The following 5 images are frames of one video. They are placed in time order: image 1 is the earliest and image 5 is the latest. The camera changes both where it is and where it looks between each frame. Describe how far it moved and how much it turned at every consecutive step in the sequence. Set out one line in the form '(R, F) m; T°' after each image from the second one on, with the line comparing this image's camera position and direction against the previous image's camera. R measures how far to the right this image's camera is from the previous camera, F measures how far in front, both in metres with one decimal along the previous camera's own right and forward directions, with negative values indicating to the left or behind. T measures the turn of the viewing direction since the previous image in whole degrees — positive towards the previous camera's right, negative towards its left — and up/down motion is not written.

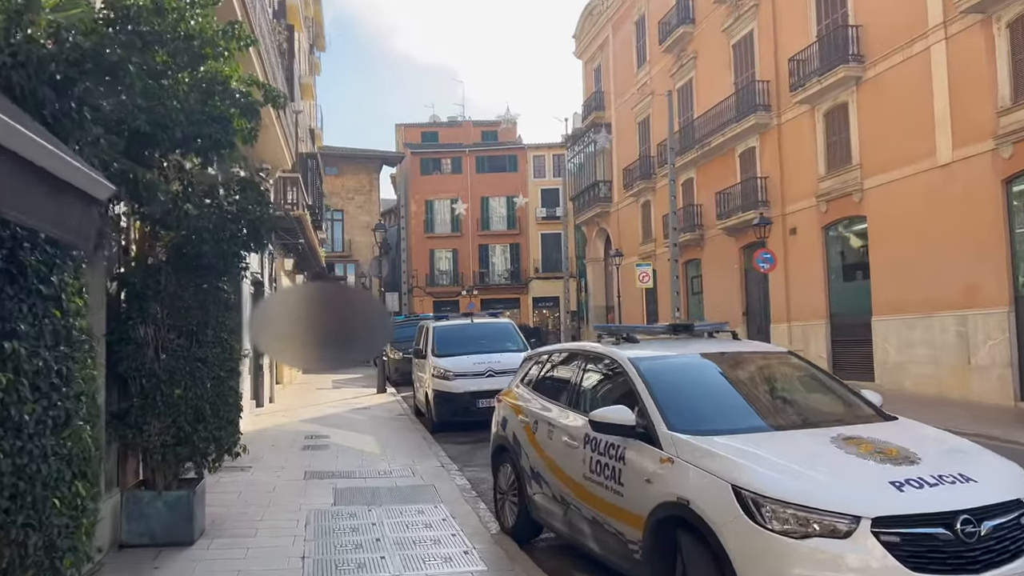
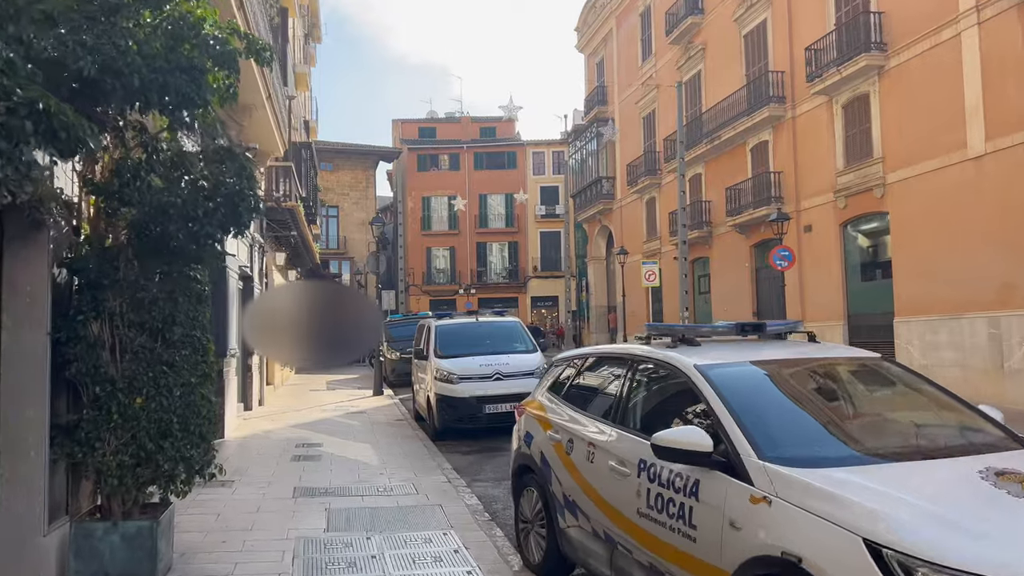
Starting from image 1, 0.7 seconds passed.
(-0.2, +1.0) m; 0°
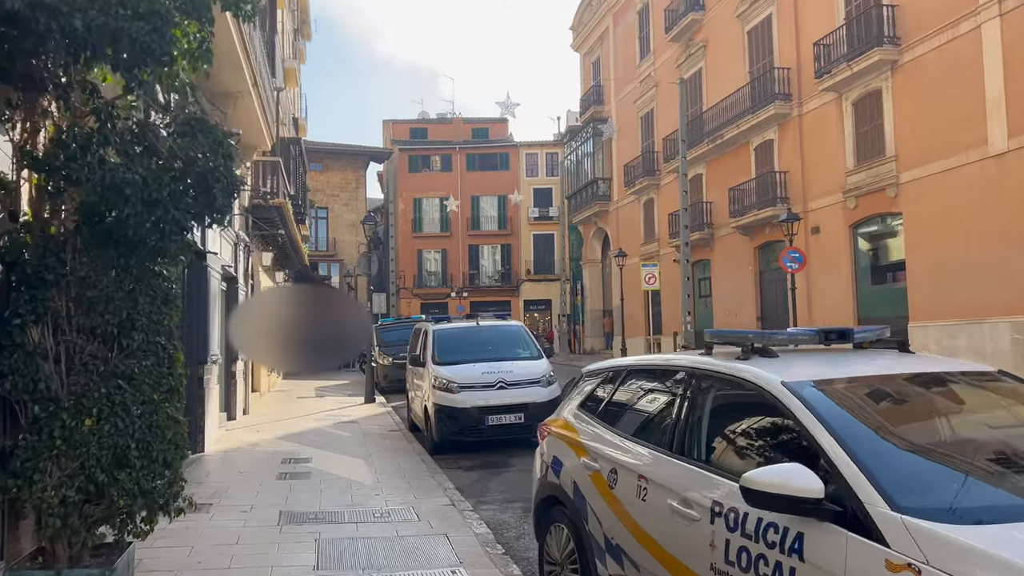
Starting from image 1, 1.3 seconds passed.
(-0.2, +0.9) m; +1°
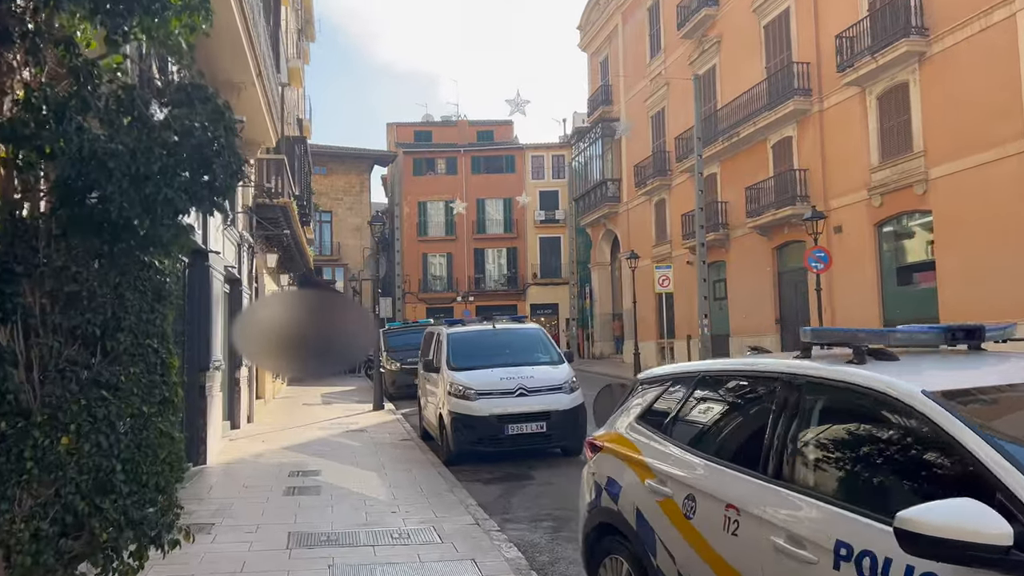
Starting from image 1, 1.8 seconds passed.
(-0.2, +0.7) m; 0°
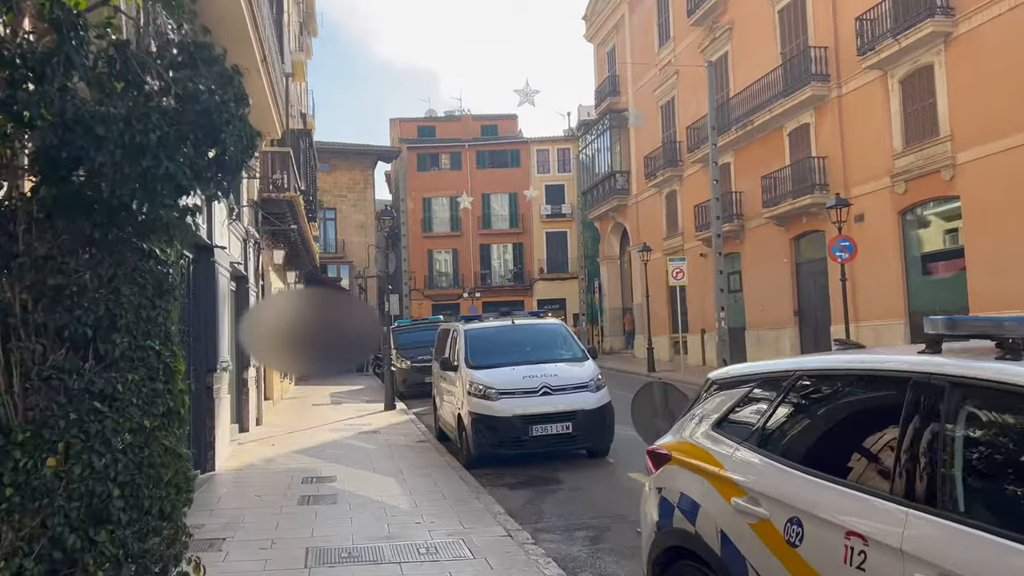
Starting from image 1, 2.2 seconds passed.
(-0.2, +0.6) m; 0°
